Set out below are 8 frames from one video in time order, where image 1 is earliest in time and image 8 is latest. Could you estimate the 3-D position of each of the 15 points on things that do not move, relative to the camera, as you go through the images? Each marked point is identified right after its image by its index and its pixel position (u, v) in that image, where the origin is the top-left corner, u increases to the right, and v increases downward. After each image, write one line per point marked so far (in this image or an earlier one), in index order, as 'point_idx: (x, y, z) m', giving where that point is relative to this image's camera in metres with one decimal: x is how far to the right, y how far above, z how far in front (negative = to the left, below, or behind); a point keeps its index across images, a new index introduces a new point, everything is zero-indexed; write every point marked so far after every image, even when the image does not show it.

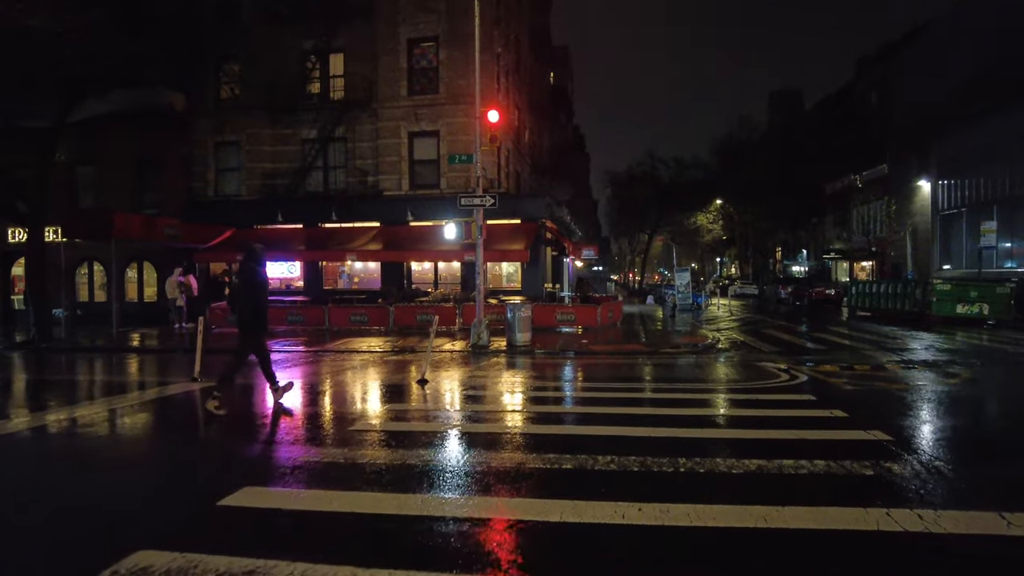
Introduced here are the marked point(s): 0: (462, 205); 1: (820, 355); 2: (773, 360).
0: (-1.4, +2.3, +17.8) m
1: (+7.4, -1.7, +16.3) m
2: (+5.7, -1.6, +14.4) m
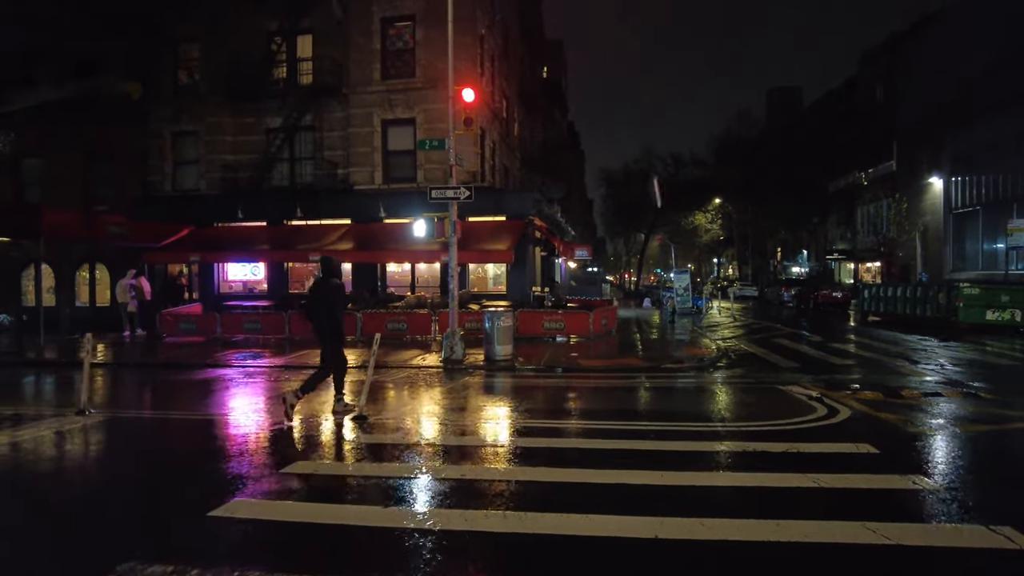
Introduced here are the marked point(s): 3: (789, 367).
0: (-1.9, +2.2, +15.5) m
1: (+6.9, -1.9, +14.0) m
2: (+5.2, -1.8, +12.1) m
3: (+6.1, -1.8, +14.6) m
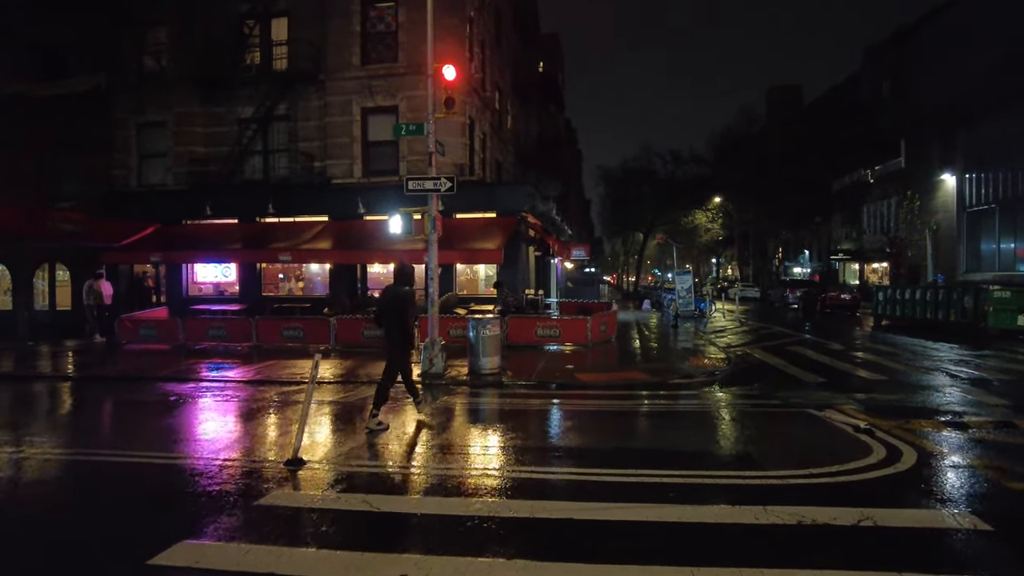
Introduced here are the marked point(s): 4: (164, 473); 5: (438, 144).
0: (-2.2, +2.1, +13.7) m
1: (+6.7, -1.9, +12.2) m
2: (+5.0, -1.9, +10.4) m
3: (+5.8, -1.9, +12.8) m
4: (-4.0, -2.1, +7.5) m
5: (-1.7, +3.4, +15.5) m
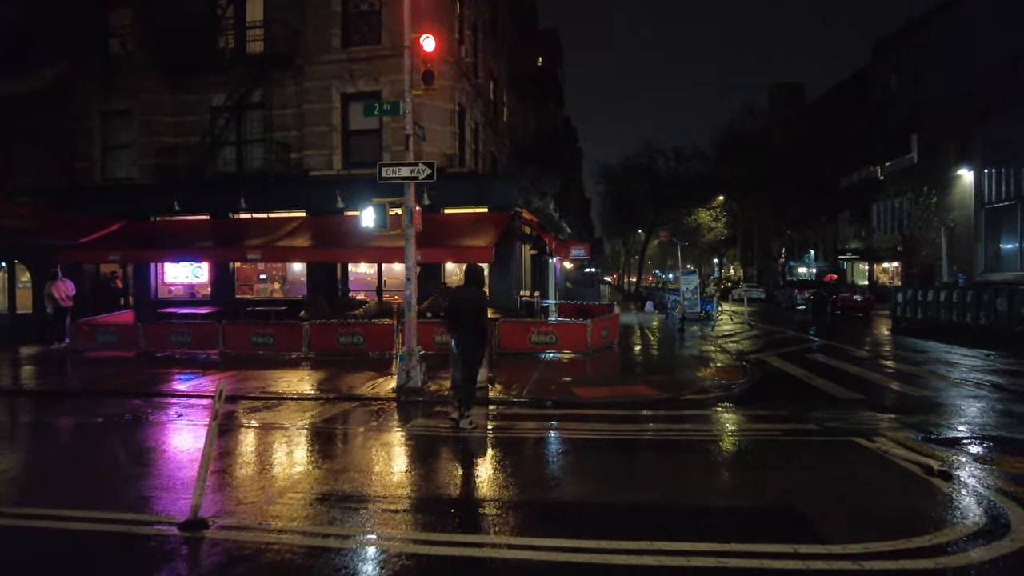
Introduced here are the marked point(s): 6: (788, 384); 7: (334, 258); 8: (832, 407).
0: (-2.4, +2.0, +12.0) m
1: (+6.5, -2.0, +10.5) m
2: (+4.8, -1.9, +8.7) m
3: (+5.6, -1.9, +11.2) m
4: (-4.2, -2.2, +5.8) m
5: (-1.9, +3.3, +13.8) m
6: (+5.4, -1.9, +12.8) m
7: (-4.9, +0.9, +18.2) m
8: (+5.1, -1.9, +10.4) m
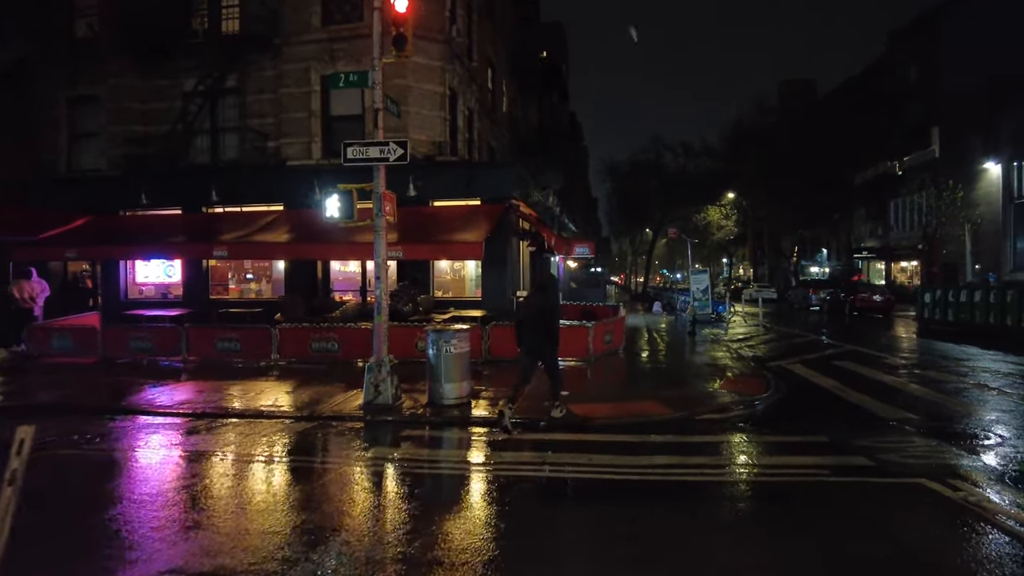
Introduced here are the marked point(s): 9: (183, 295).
0: (-2.6, +2.0, +10.4) m
1: (+6.2, -2.0, +8.8) m
2: (+4.5, -1.9, +7.0) m
3: (+5.4, -1.9, +9.4) m
4: (-4.5, -2.1, +4.2) m
5: (-2.1, +3.3, +12.1) m
6: (+5.2, -1.9, +11.1) m
7: (-5.0, +0.9, +16.6) m
8: (+4.8, -1.9, +8.7) m
9: (-9.8, -0.2, +19.7) m
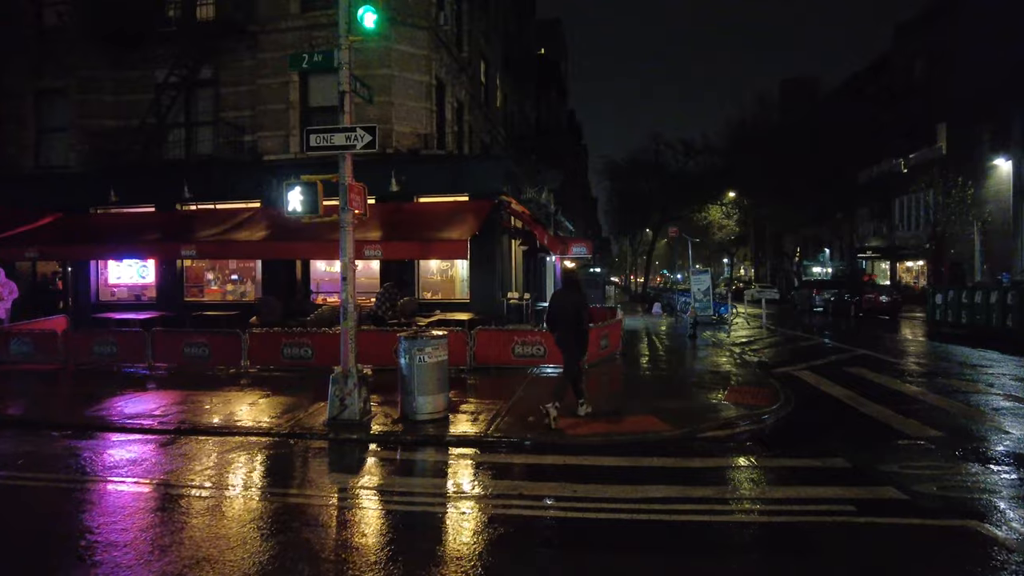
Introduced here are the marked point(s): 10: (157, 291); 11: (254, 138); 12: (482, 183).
0: (-2.8, +2.0, +9.4) m
1: (+6.0, -2.0, +7.8) m
2: (+4.3, -1.9, +6.0) m
3: (+5.1, -1.9, +8.4) m
4: (-4.7, -2.2, +3.2) m
5: (-2.4, +3.3, +11.1) m
6: (+5.0, -1.9, +10.1) m
7: (-5.3, +0.8, +15.6) m
8: (+4.6, -1.9, +7.6) m
9: (-10.1, -0.3, +18.7) m
10: (-10.1, -0.1, +18.7) m
11: (-6.9, +4.0, +17.6) m
12: (-0.7, +2.6, +16.4) m
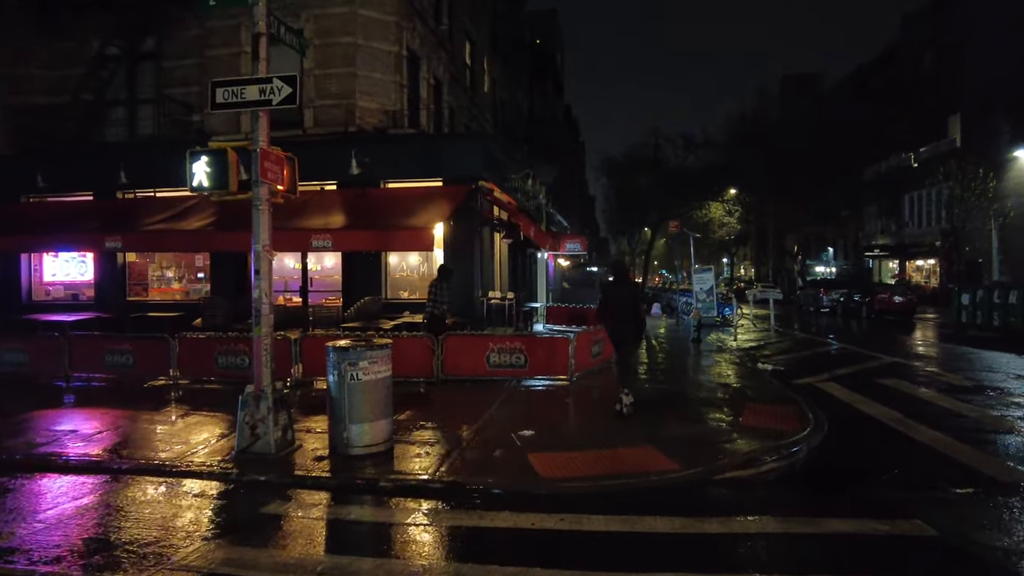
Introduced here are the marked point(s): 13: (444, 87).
0: (-3.2, +2.1, +7.4) m
1: (+5.6, -1.9, +5.8) m
2: (+3.9, -1.9, +4.0) m
3: (+4.7, -1.9, +6.4) m
4: (-5.1, -2.1, +1.2) m
5: (-2.8, +3.4, +9.1) m
6: (+4.5, -1.9, +8.1) m
7: (-5.7, +0.9, +13.6) m
8: (+4.2, -1.9, +5.6) m
9: (-10.5, -0.2, +16.7) m
10: (-10.5, 0.0, +16.6) m
11: (-7.3, +4.1, +15.6) m
12: (-1.1, +2.6, +14.4) m
13: (-1.9, +5.6, +18.5) m
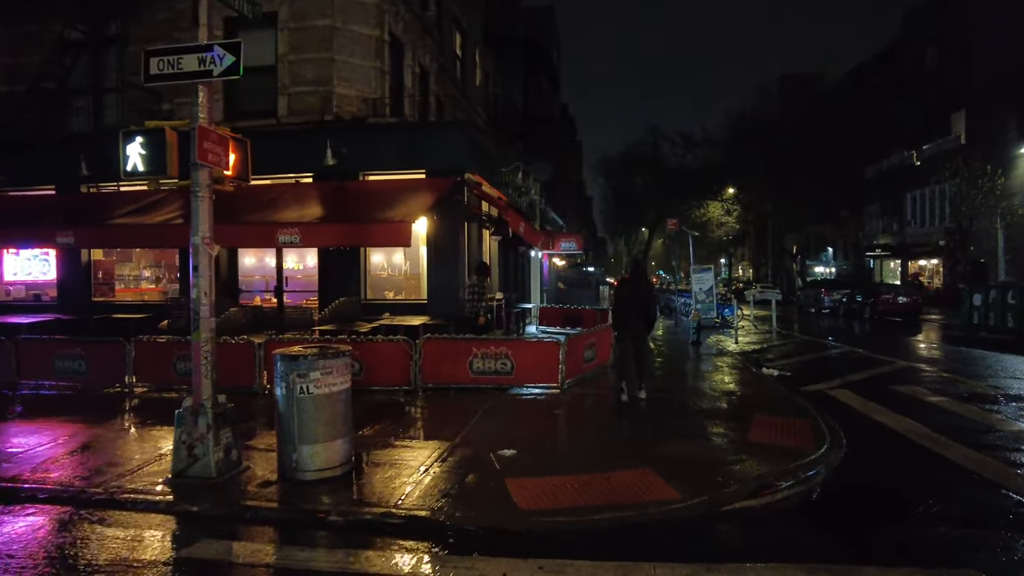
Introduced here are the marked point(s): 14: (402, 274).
0: (-3.5, +2.1, +6.4) m
1: (+5.4, -1.9, +4.9) m
2: (+3.7, -1.8, +3.0) m
3: (+4.5, -1.9, +5.5) m
4: (-5.3, -2.1, +0.2) m
5: (-3.0, +3.4, +8.2) m
6: (+4.3, -1.9, +7.2) m
7: (-6.0, +0.9, +12.6) m
8: (+3.9, -1.9, +4.7) m
9: (-10.8, -0.2, +15.7) m
10: (-10.8, 0.0, +15.7) m
11: (-7.6, +4.1, +14.7) m
12: (-1.4, +2.6, +13.4) m
13: (-2.2, +5.6, +17.5) m
14: (-2.7, +0.3, +14.3) m
